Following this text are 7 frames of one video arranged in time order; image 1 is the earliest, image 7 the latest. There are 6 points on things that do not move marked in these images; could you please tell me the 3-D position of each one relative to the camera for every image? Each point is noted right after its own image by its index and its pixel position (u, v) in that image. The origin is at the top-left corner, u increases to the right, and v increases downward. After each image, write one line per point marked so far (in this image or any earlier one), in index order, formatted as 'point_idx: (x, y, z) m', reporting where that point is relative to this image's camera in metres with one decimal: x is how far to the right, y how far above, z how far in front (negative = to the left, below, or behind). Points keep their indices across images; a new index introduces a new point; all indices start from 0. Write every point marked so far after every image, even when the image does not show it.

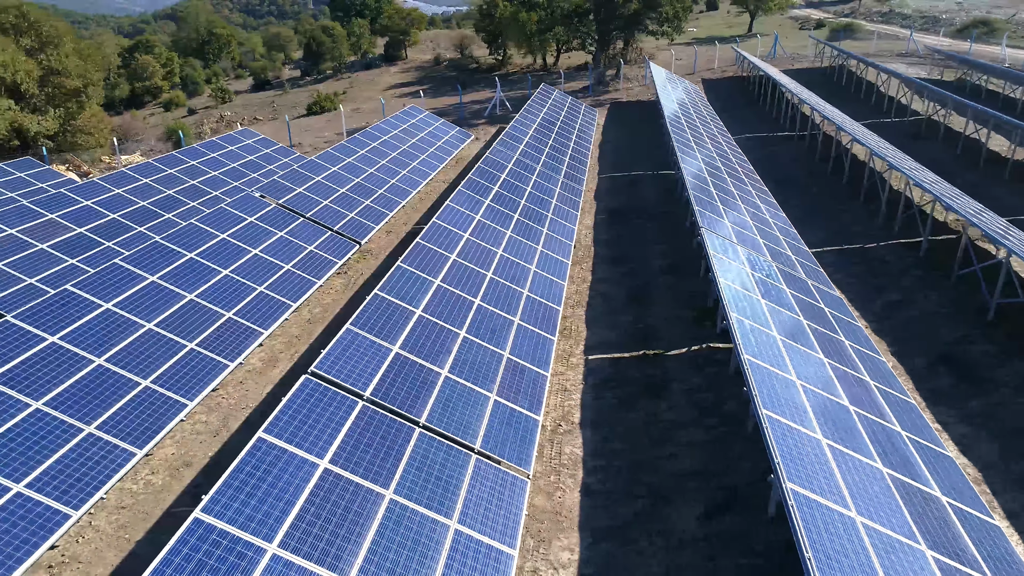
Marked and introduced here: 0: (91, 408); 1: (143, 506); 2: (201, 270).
0: (-9.3, -2.7, +12.6) m
1: (-7.8, -4.6, +12.1) m
2: (-9.6, +0.5, +17.9) m
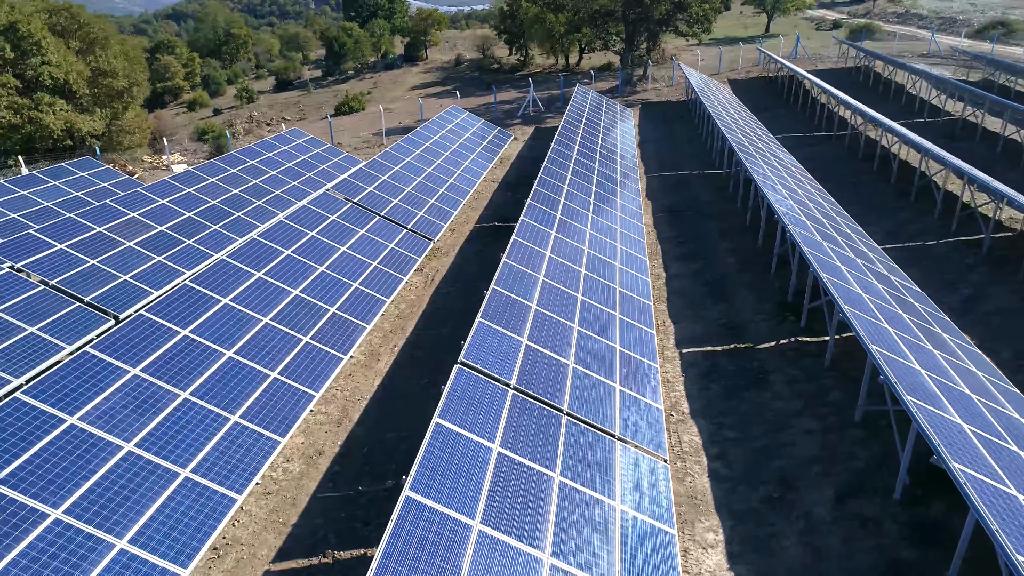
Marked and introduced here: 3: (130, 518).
0: (-6.4, -2.5, +13.1) m
1: (-4.9, -4.5, +12.6) m
2: (-6.7, +0.7, +18.4) m
3: (-6.8, -4.1, +10.3) m
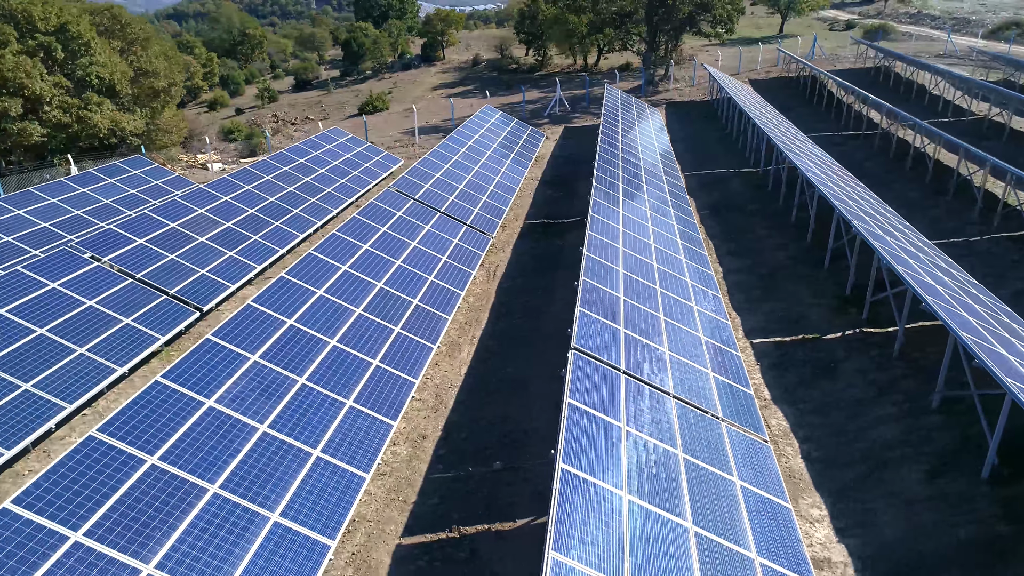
0: (-4.0, -2.3, +13.7) m
1: (-2.5, -4.3, +13.2) m
2: (-4.4, +0.9, +19.0) m
3: (-4.4, -3.9, +10.9) m
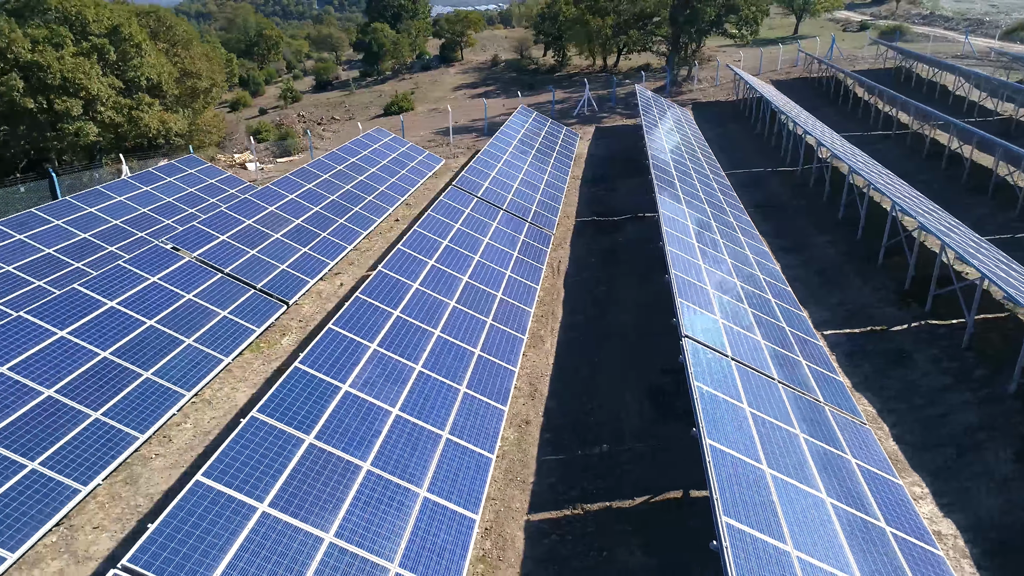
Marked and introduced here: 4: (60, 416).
0: (-1.4, -2.1, +14.4) m
1: (+0.1, -4.1, +13.9) m
2: (-1.8, +1.1, +19.7) m
3: (-1.8, -3.7, +11.6) m
4: (-10.5, -3.0, +13.3) m
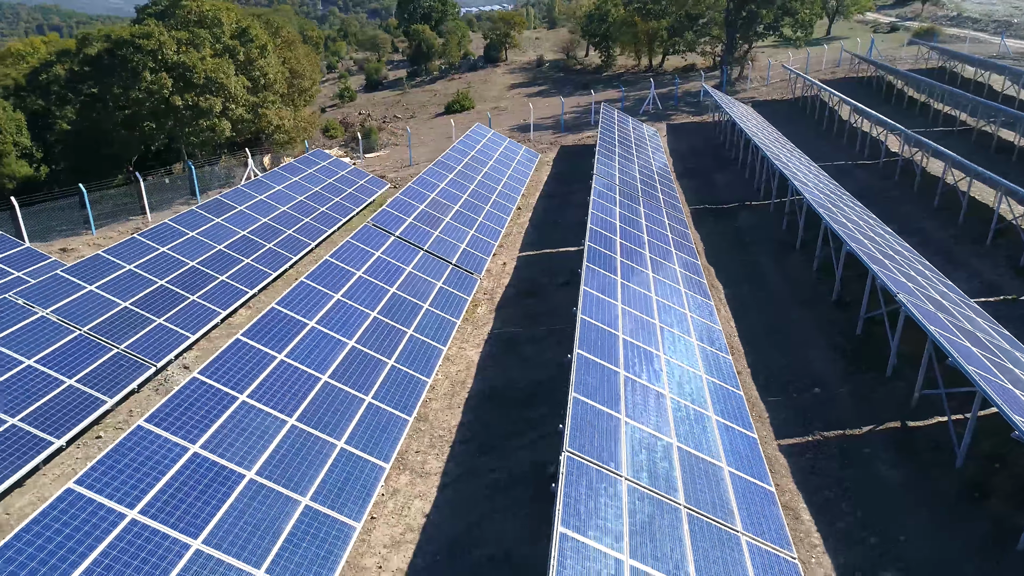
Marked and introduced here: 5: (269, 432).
0: (+5.1, -1.2, +16.9) m
1: (+6.6, -3.1, +16.4) m
2: (+4.7, +2.0, +22.1) m
3: (+4.7, -2.8, +14.1) m
4: (-4.0, -2.0, +15.7) m
5: (-5.4, -3.2, +12.7) m
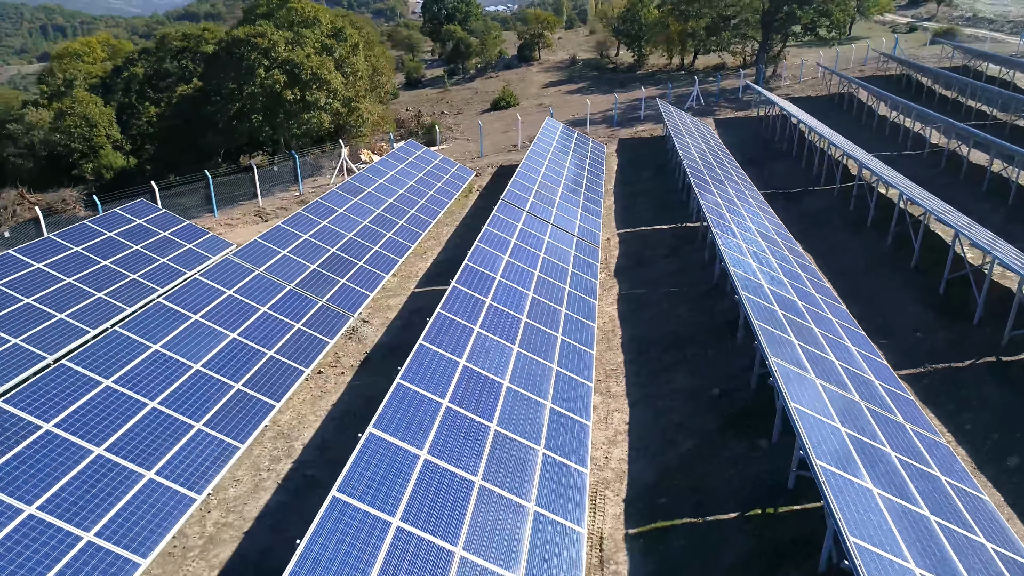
0: (+10.2, +0.2, +19.9) m
1: (+11.7, -1.8, +19.4) m
2: (+9.8, +3.4, +25.1) m
3: (+9.8, -1.4, +17.1) m
4: (+1.2, -0.7, +18.7) m
5: (-0.2, -1.8, +15.7) m
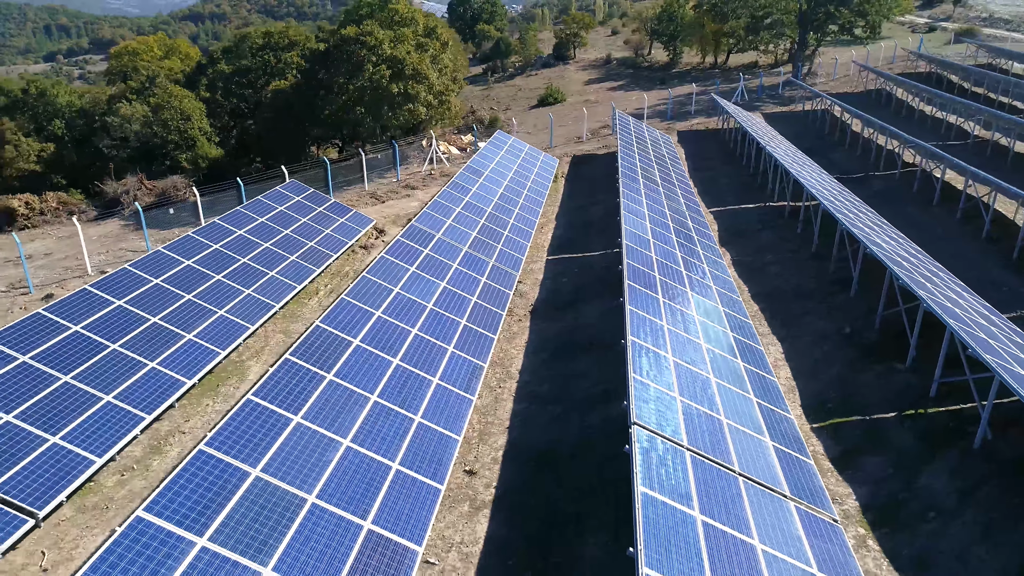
0: (+16.1, +1.8, +23.3) m
1: (+17.6, -0.2, +22.8) m
2: (+15.7, +5.0, +28.5) m
3: (+15.8, +0.2, +20.5) m
4: (+7.1, +0.9, +22.1) m
5: (+5.7, -0.3, +19.0) m
